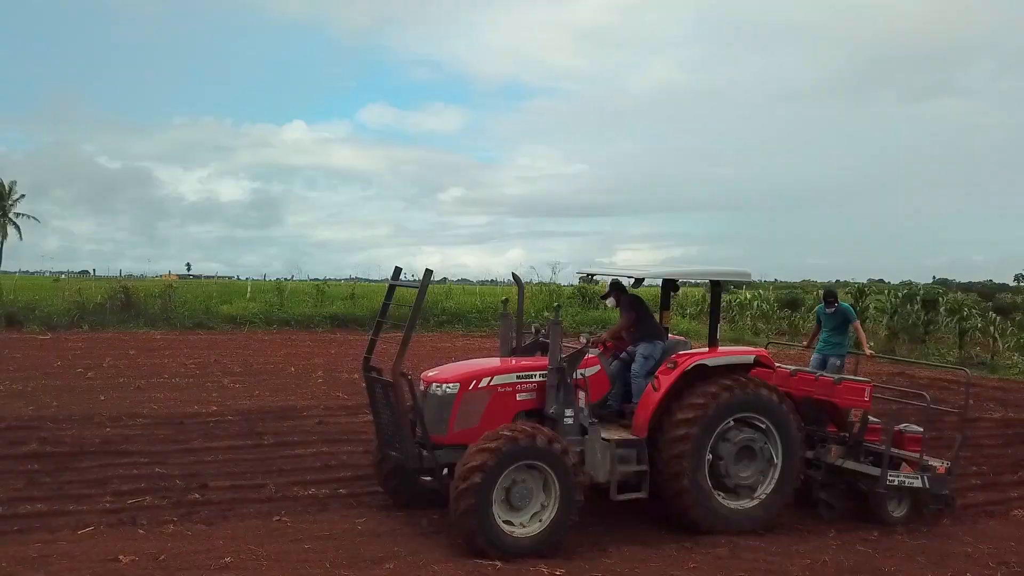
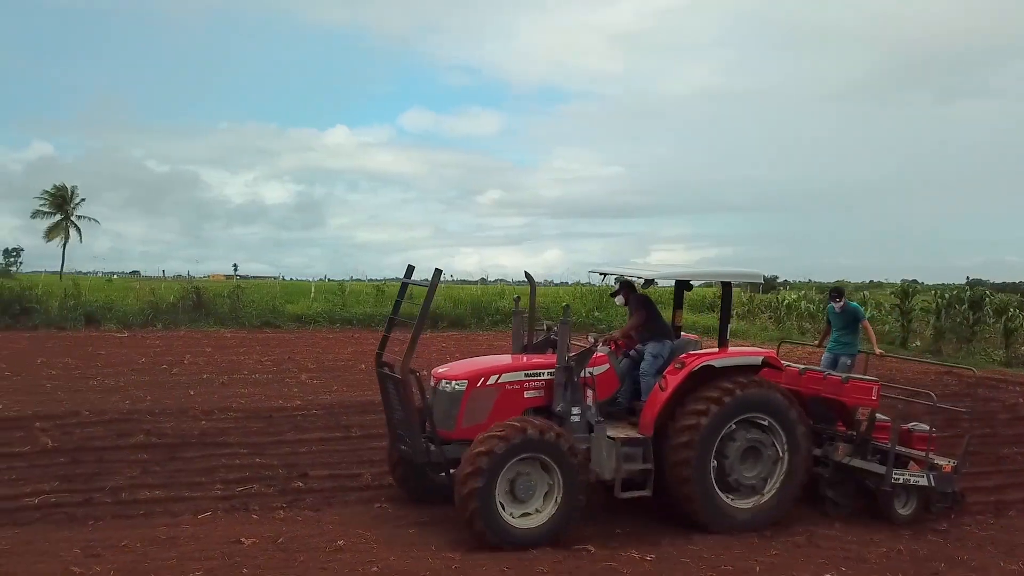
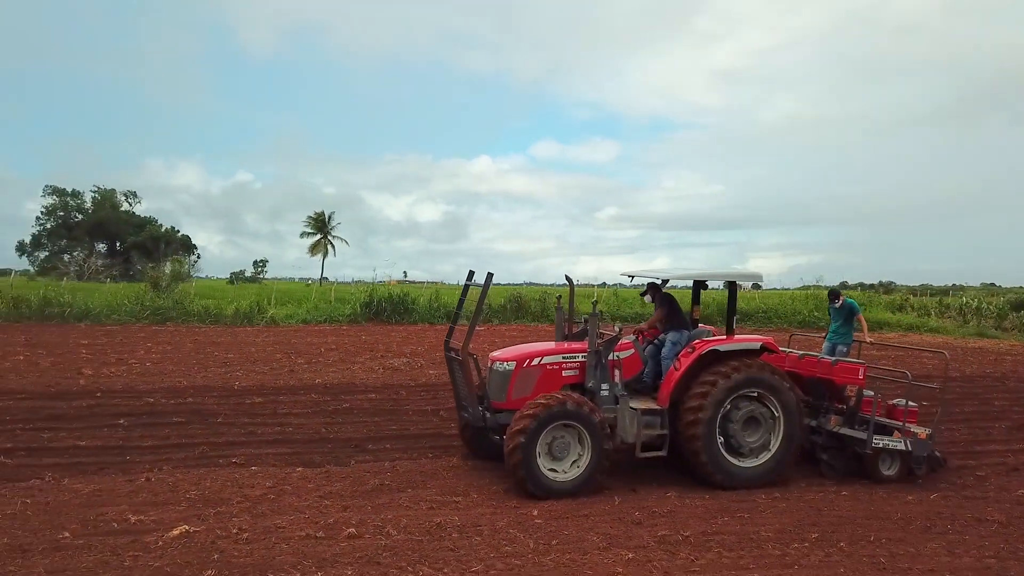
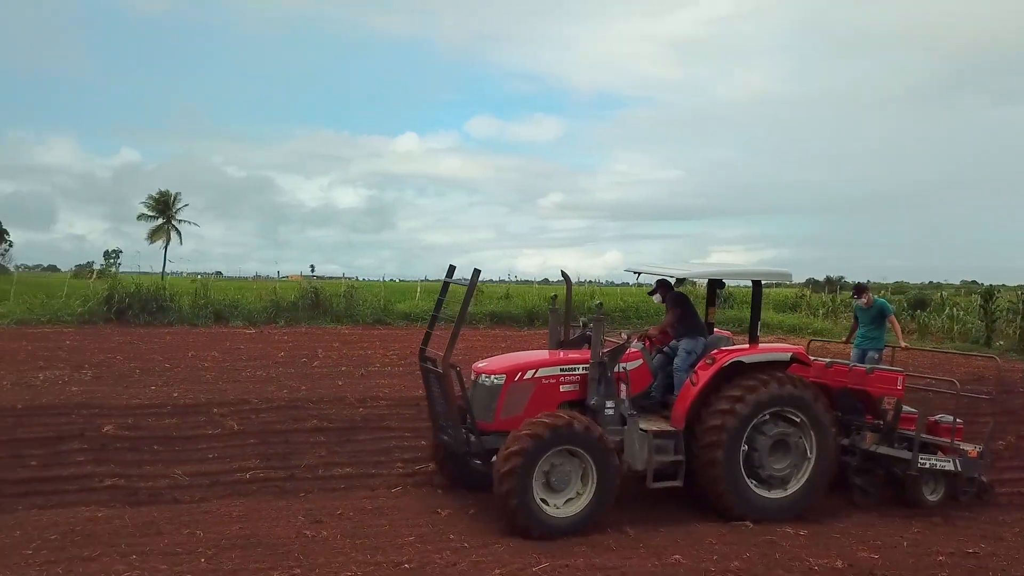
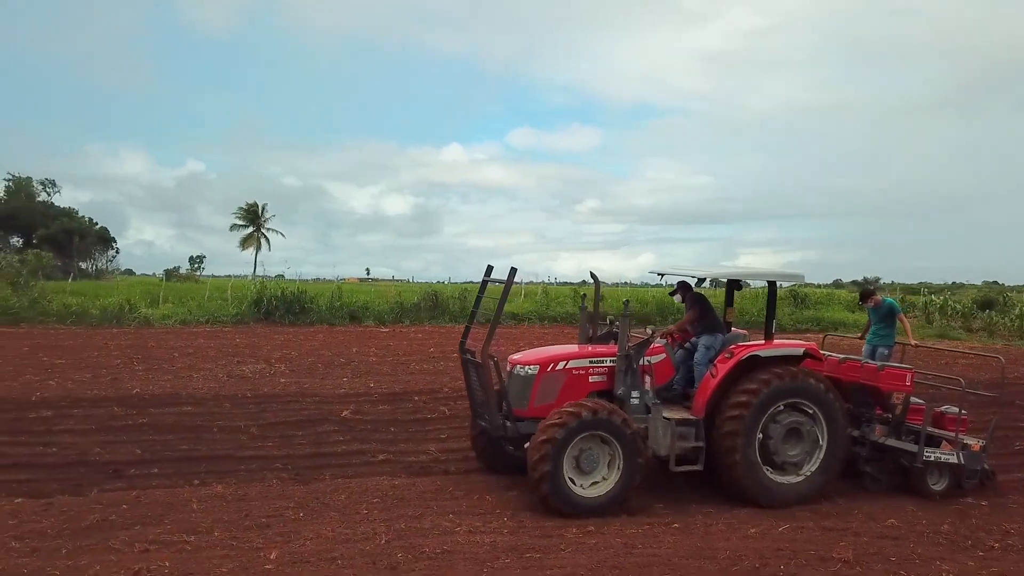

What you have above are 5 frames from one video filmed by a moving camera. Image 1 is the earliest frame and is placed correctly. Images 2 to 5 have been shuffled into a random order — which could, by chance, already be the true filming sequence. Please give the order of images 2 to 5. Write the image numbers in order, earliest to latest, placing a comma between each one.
2, 4, 5, 3
